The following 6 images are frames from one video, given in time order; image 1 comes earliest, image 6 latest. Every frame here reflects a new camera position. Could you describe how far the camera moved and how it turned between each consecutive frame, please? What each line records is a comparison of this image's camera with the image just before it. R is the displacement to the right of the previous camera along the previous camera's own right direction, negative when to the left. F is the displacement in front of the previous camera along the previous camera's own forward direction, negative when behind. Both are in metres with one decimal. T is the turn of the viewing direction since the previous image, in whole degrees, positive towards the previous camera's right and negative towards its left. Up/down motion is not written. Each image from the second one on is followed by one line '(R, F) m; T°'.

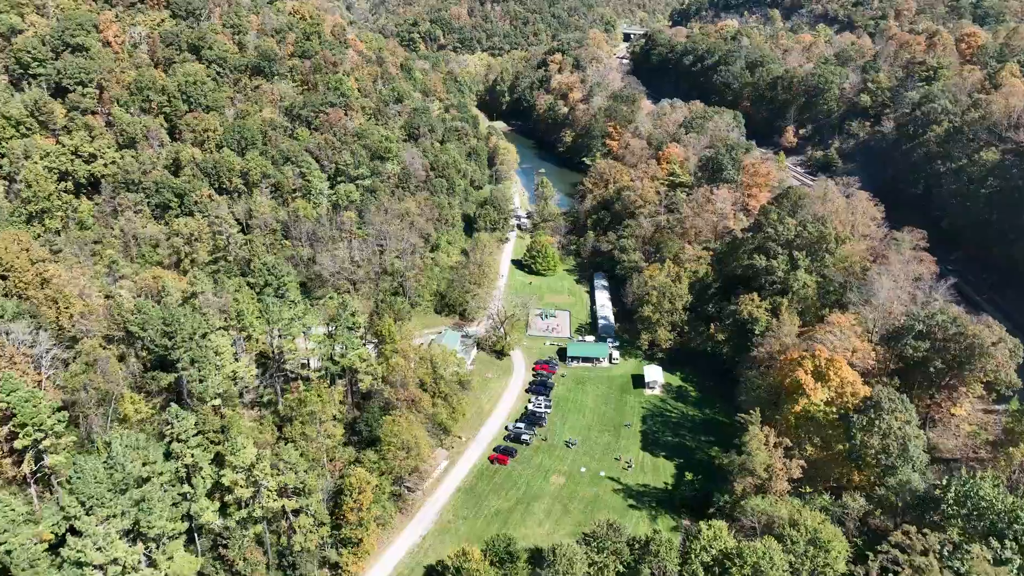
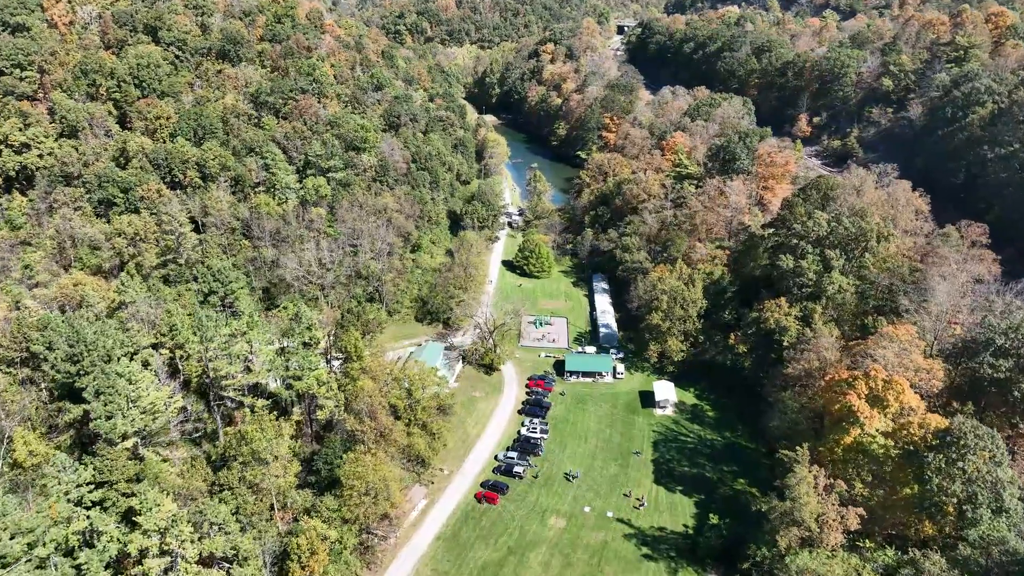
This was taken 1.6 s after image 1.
(+0.2, +9.8) m; +1°
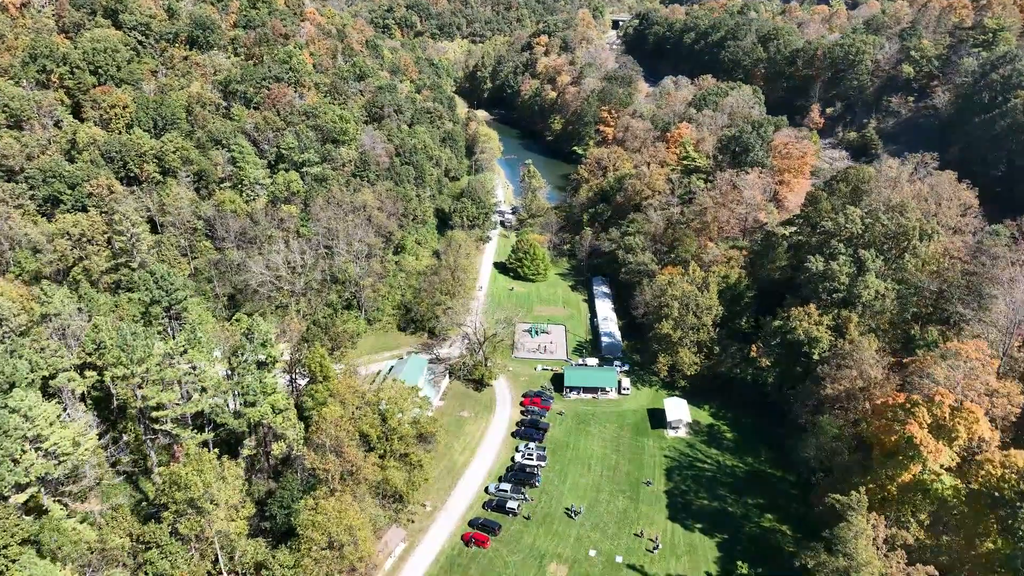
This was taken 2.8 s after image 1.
(+0.1, +7.6) m; 0°
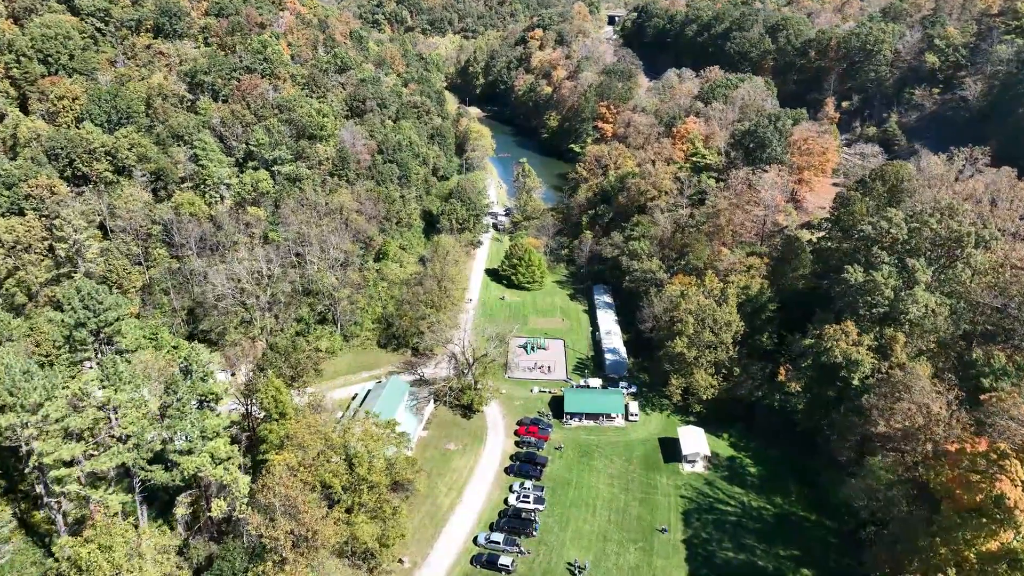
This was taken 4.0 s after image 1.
(+0.1, +7.3) m; 0°
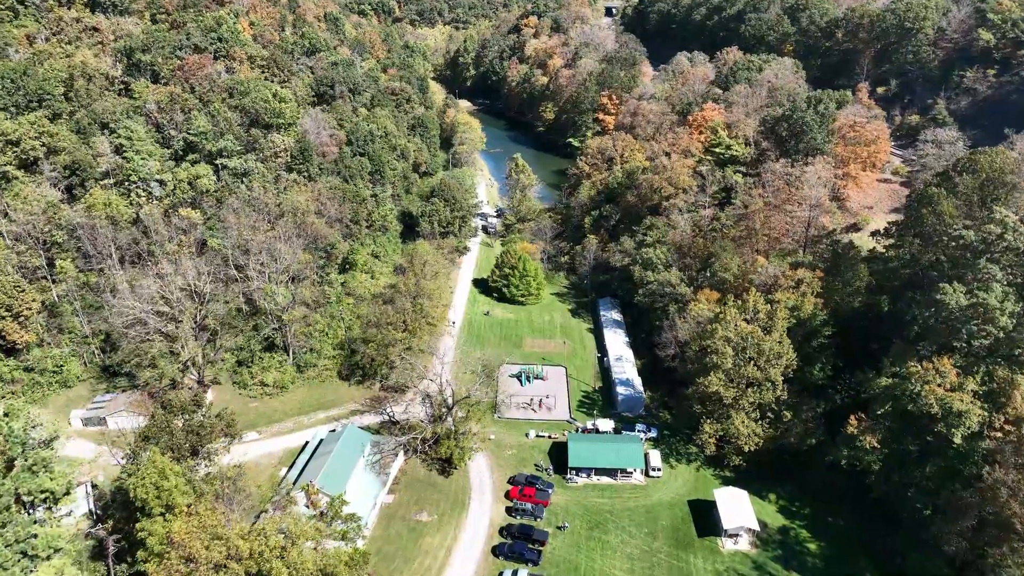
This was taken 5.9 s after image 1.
(+0.3, +11.7) m; 0°
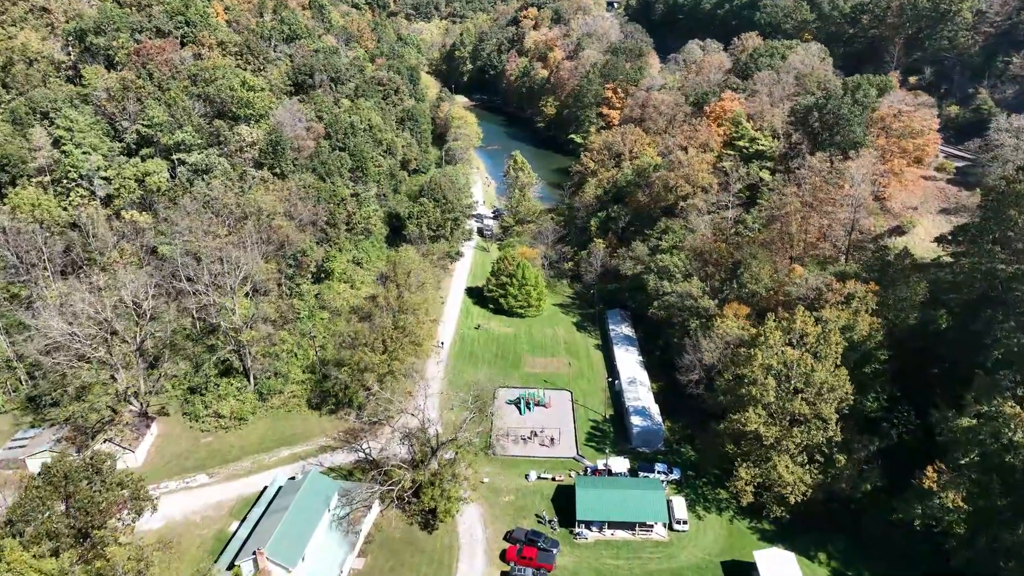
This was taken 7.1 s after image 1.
(+0.1, +7.4) m; 0°
